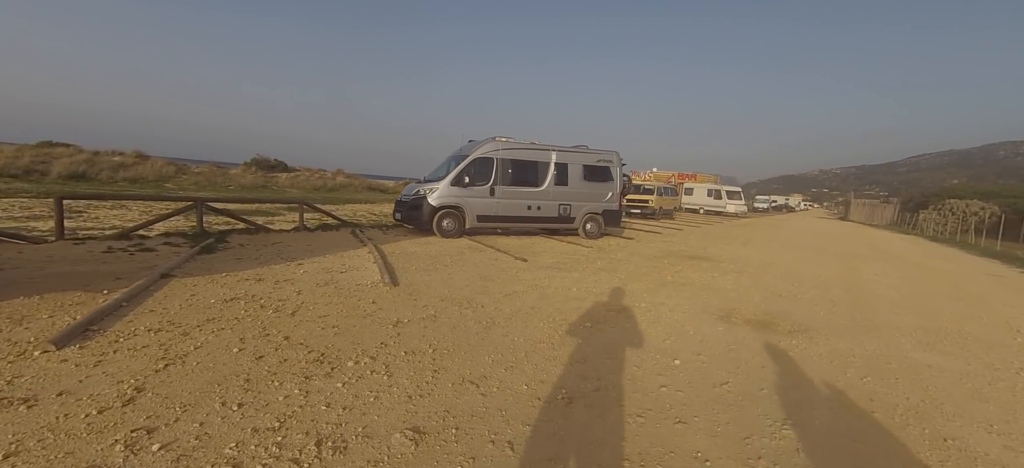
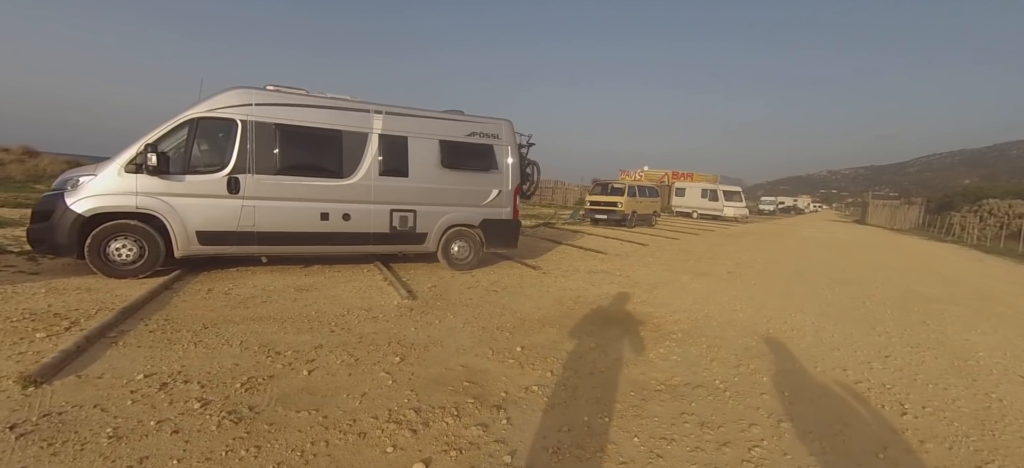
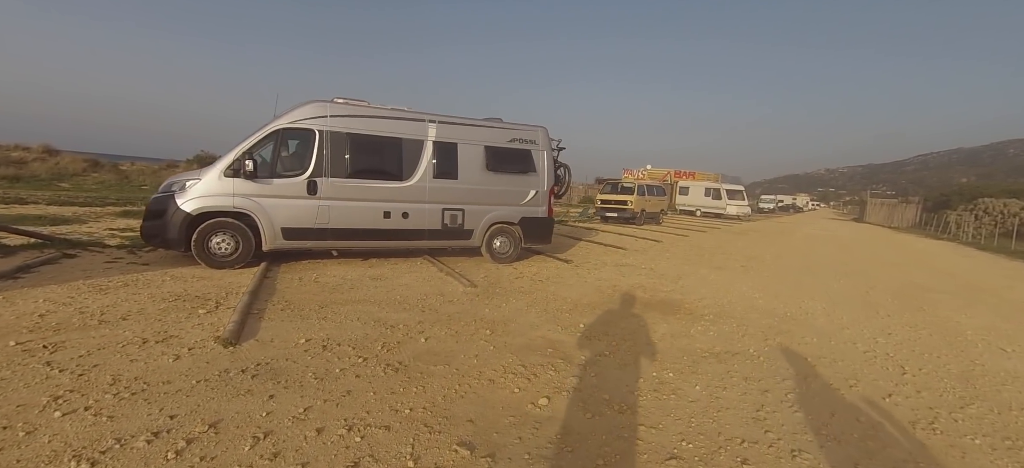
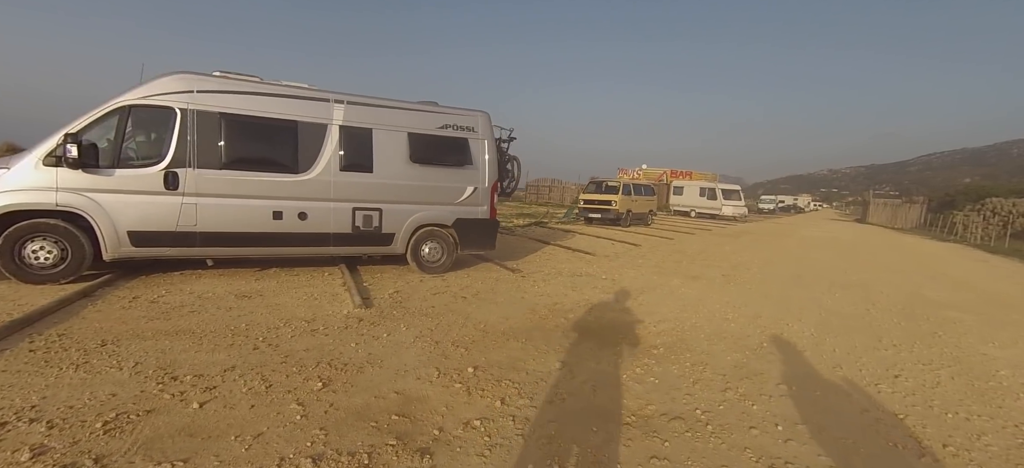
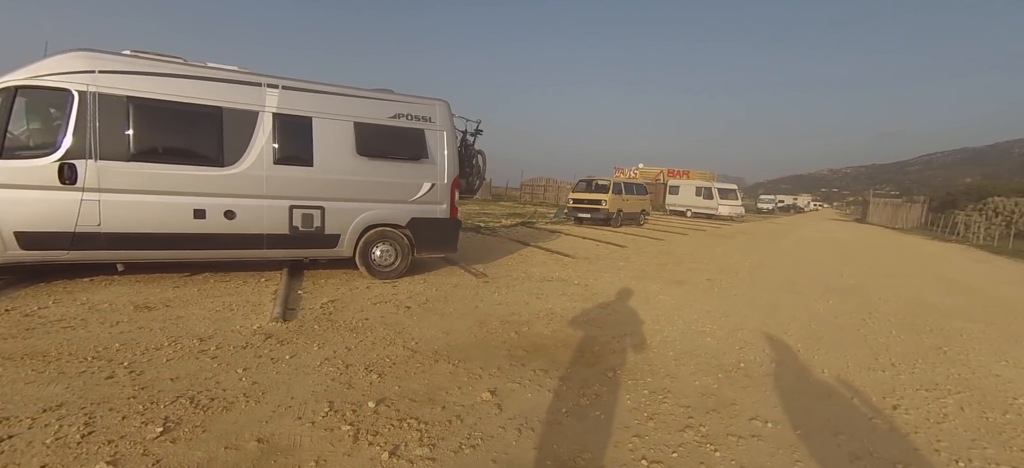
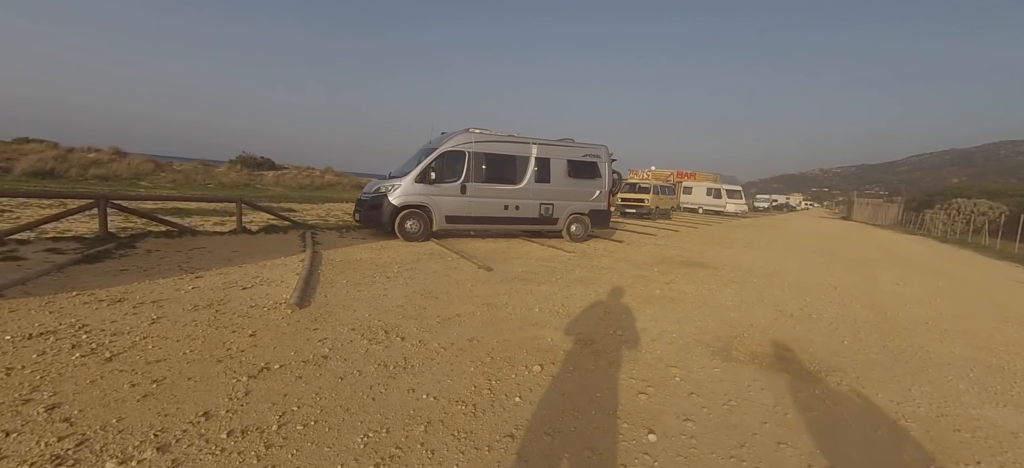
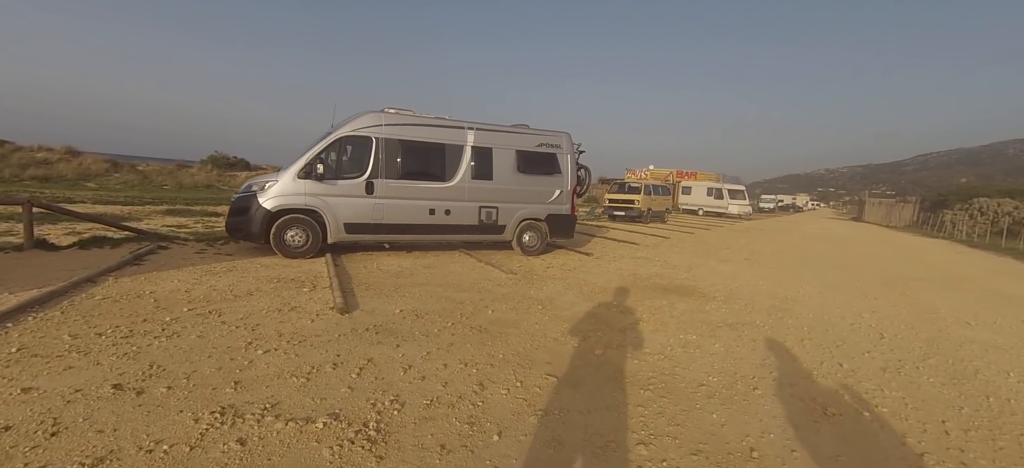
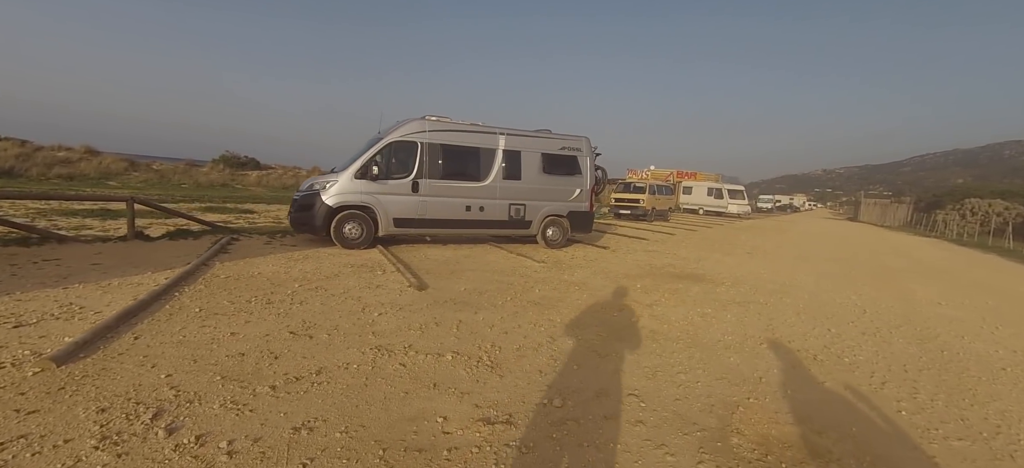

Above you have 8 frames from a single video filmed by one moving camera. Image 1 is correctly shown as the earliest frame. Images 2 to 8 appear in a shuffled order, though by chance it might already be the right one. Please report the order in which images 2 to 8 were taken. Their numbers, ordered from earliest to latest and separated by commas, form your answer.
6, 8, 7, 3, 2, 4, 5
